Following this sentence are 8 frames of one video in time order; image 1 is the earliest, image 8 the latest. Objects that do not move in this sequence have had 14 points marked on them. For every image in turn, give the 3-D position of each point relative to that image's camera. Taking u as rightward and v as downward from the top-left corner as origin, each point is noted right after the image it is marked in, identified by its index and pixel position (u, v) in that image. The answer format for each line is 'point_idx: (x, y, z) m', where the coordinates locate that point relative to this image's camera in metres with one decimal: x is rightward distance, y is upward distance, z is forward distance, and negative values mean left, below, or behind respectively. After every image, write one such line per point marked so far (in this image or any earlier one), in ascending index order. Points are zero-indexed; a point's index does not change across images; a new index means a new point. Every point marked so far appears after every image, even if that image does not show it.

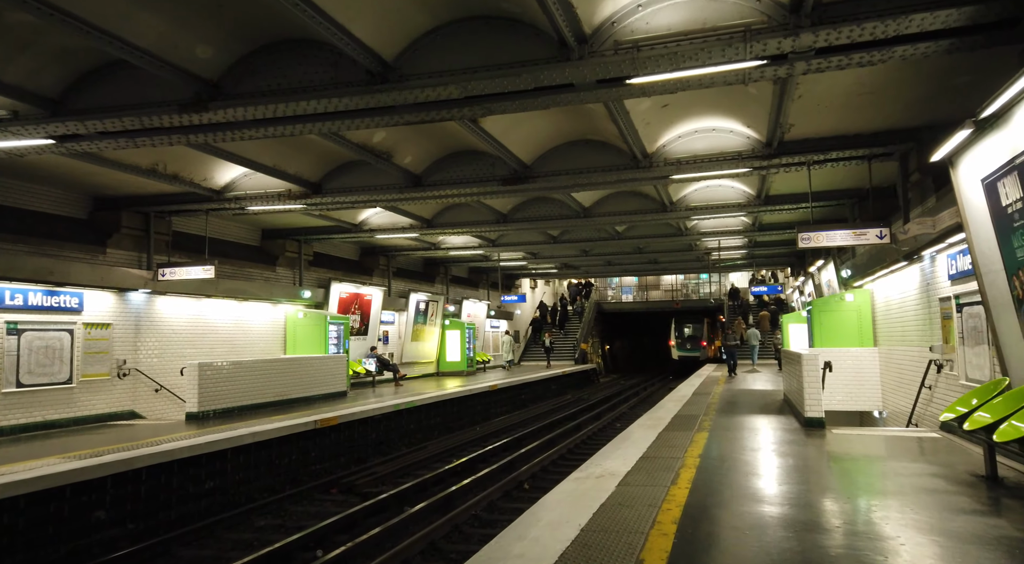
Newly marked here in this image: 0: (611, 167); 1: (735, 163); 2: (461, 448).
0: (+1.5, +1.8, +10.4) m
1: (+3.3, +1.7, +10.0) m
2: (-1.0, -3.4, +13.9) m
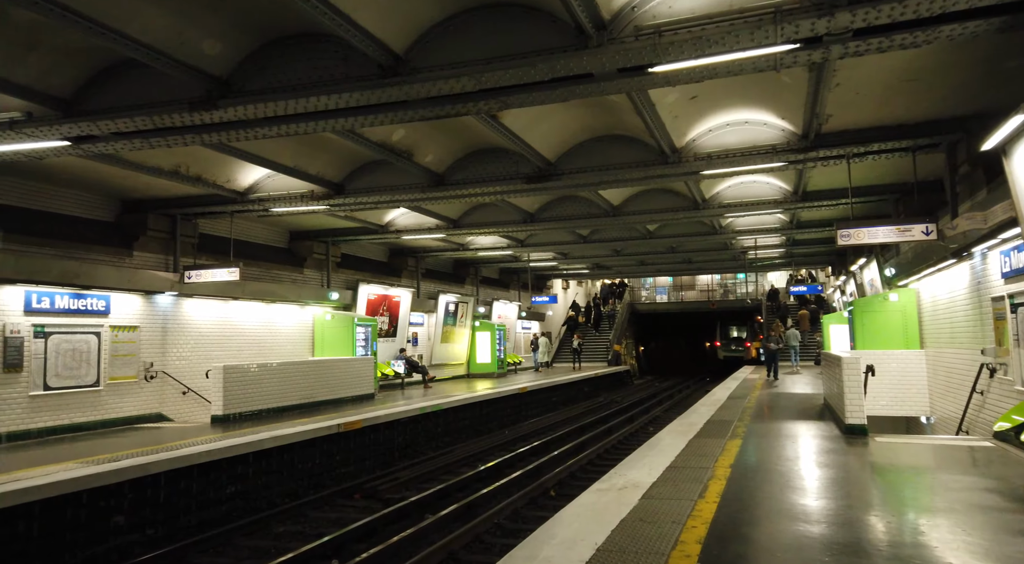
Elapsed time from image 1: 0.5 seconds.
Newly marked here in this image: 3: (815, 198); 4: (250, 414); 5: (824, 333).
0: (+1.9, +1.8, +10.0) m
1: (+3.6, +1.7, +9.5) m
2: (-0.5, -3.4, +13.7) m
3: (+5.9, +1.6, +13.3) m
4: (-4.6, -2.3, +11.9) m
5: (+9.1, -1.5, +19.7) m
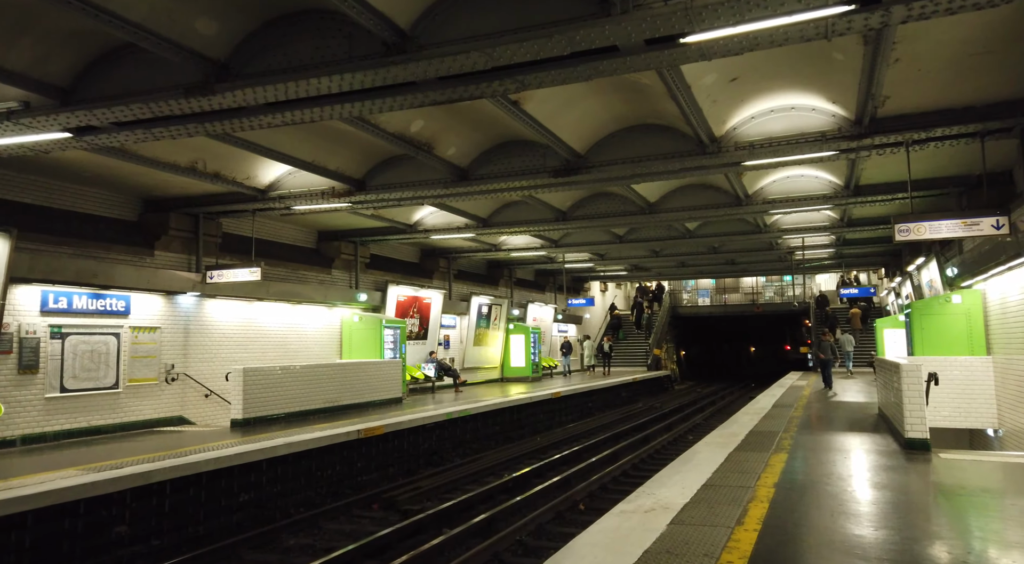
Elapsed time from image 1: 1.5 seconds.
0: (+2.2, +1.8, +9.3) m
1: (+3.9, +1.8, +8.7) m
2: (+0.1, -3.4, +13.1) m
3: (+6.5, +1.6, +12.4) m
4: (-4.1, -2.3, +11.6) m
5: (+10.1, -1.5, +18.6) m
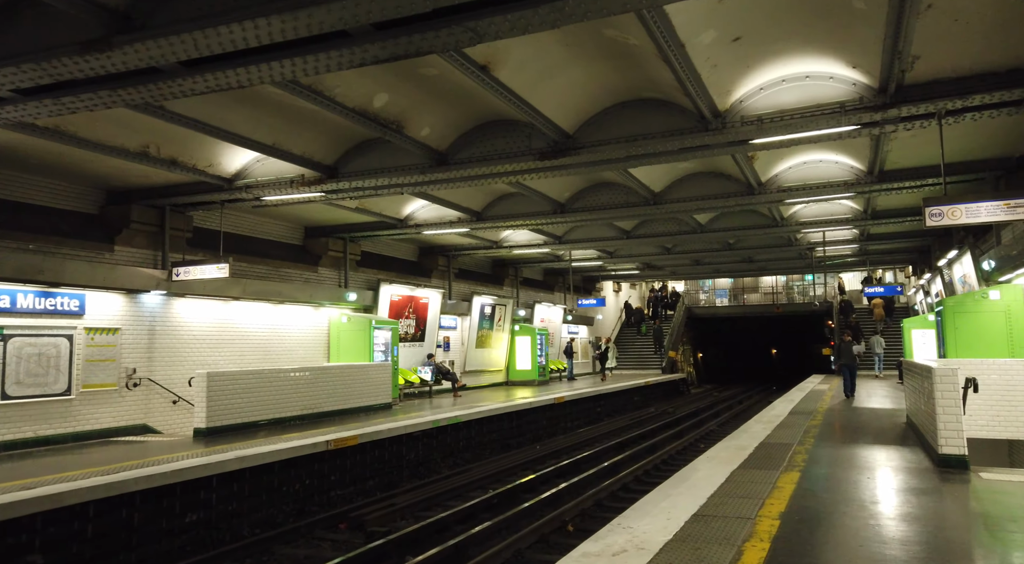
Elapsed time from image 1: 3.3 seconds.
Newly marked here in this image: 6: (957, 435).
0: (+2.0, +1.8, +8.3) m
1: (+3.7, +1.8, +7.7) m
2: (0.0, -3.4, +12.1) m
3: (+6.3, +1.7, +11.2) m
4: (-4.3, -2.3, +10.7) m
5: (+10.1, -1.5, +17.3) m
6: (+4.5, -1.5, +6.8) m
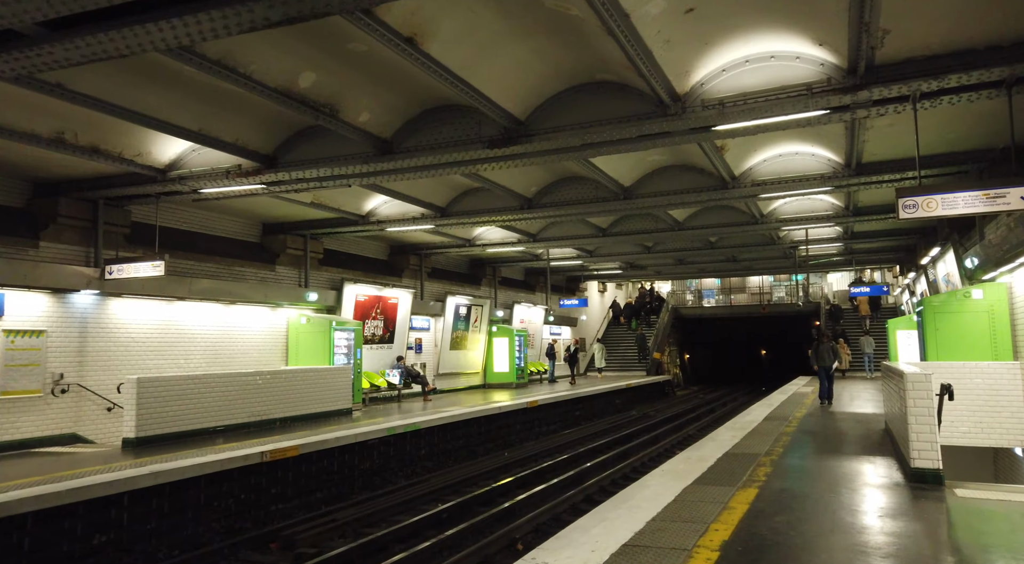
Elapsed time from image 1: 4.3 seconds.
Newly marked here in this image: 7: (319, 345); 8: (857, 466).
0: (+1.3, +1.9, +7.7) m
1: (+3.0, +1.9, +7.1) m
2: (-0.7, -3.4, +11.5) m
3: (+5.7, +1.7, +10.6) m
4: (-4.9, -2.3, +10.0) m
5: (+9.4, -1.4, +16.8) m
6: (+3.8, -1.5, +6.2) m
7: (-4.0, -1.3, +14.1) m
8: (+3.7, -2.0, +7.3) m
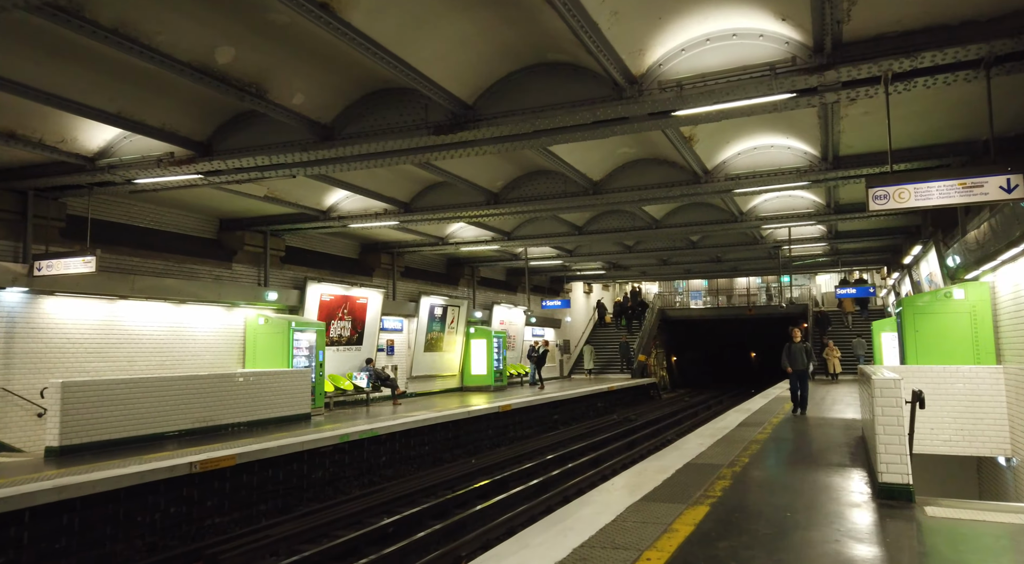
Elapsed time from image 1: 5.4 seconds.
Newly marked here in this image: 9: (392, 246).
0: (+0.7, +1.9, +7.1) m
1: (+2.5, +1.9, +6.5) m
2: (-1.3, -3.3, +10.9) m
3: (+5.0, +1.8, +10.1) m
4: (-5.5, -2.2, +9.4) m
5: (+8.7, -1.5, +16.3) m
6: (+3.2, -1.5, +5.7) m
7: (-4.7, -1.3, +13.5) m
8: (+3.1, -1.9, +6.8) m
9: (-3.2, +1.0, +18.1) m
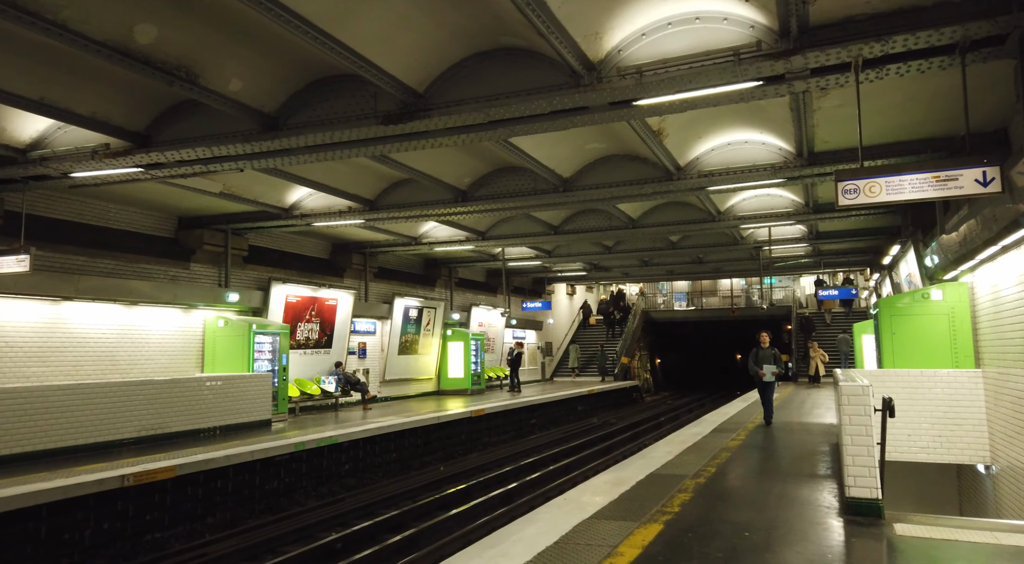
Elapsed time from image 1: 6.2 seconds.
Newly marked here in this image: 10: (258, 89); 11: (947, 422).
0: (+0.3, +1.9, +6.7) m
1: (+2.0, +1.9, +6.1) m
2: (-1.9, -3.3, +10.4) m
3: (+4.5, +1.7, +9.8) m
4: (-6.1, -2.2, +8.9) m
5: (+8.1, -1.5, +15.9) m
6: (+2.8, -1.5, +5.3) m
7: (-5.2, -1.3, +13.0) m
8: (+2.6, -1.9, +6.4) m
9: (-3.8, +0.9, +17.6) m
10: (-2.6, +2.0, +7.1) m
11: (+5.4, -1.7, +8.4) m
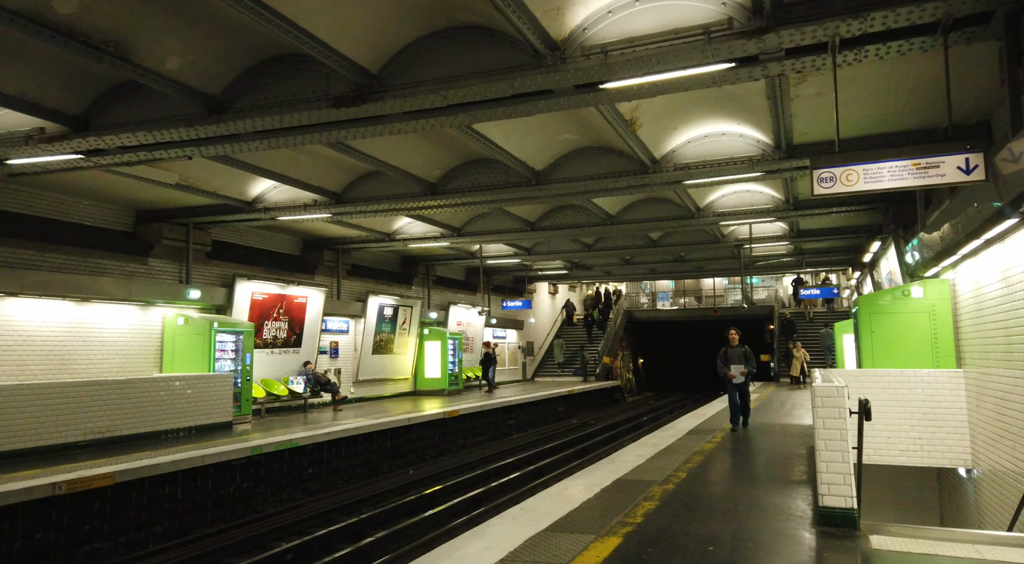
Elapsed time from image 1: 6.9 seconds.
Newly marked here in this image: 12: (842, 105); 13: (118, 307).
0: (-0.1, +2.0, +6.3) m
1: (+1.6, +2.0, +5.7) m
2: (-2.3, -3.3, +9.9) m
3: (+4.1, +1.8, +9.4) m
4: (-6.5, -2.1, +8.3) m
5: (+7.5, -1.4, +15.7) m
6: (+2.4, -1.4, +4.9) m
7: (-5.8, -1.2, +12.4) m
8: (+2.2, -1.9, +6.0) m
9: (-4.4, +1.0, +17.1) m
10: (-3.0, +2.1, +6.6) m
11: (+4.9, -1.7, +8.0) m
12: (+3.8, +2.1, +7.9) m
13: (-6.8, -0.4, +11.8) m
